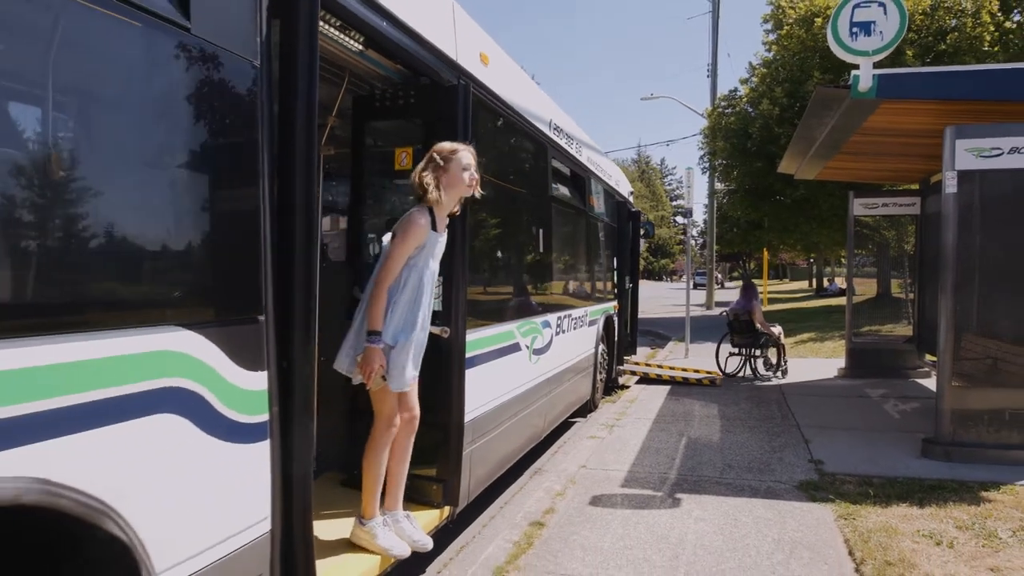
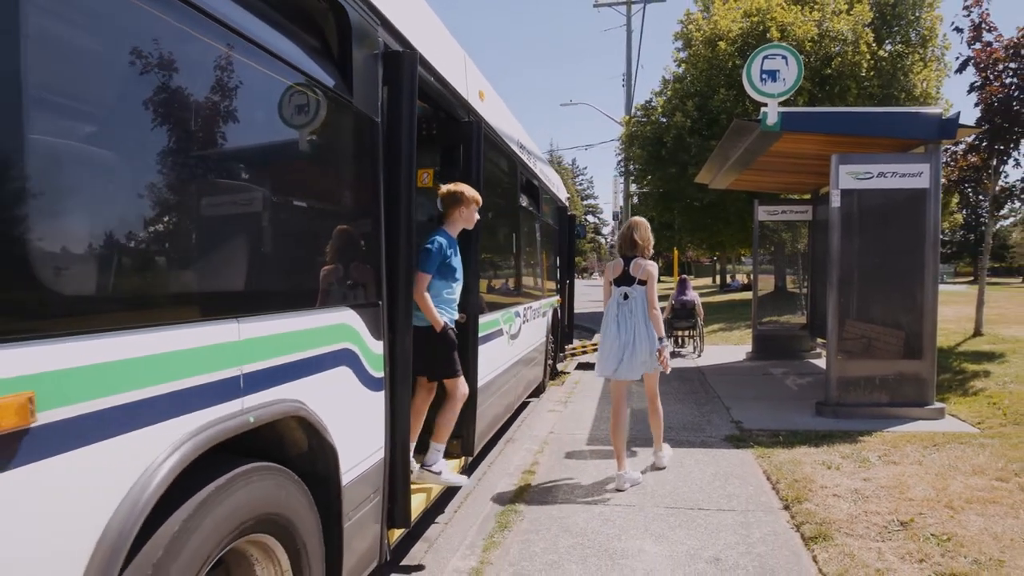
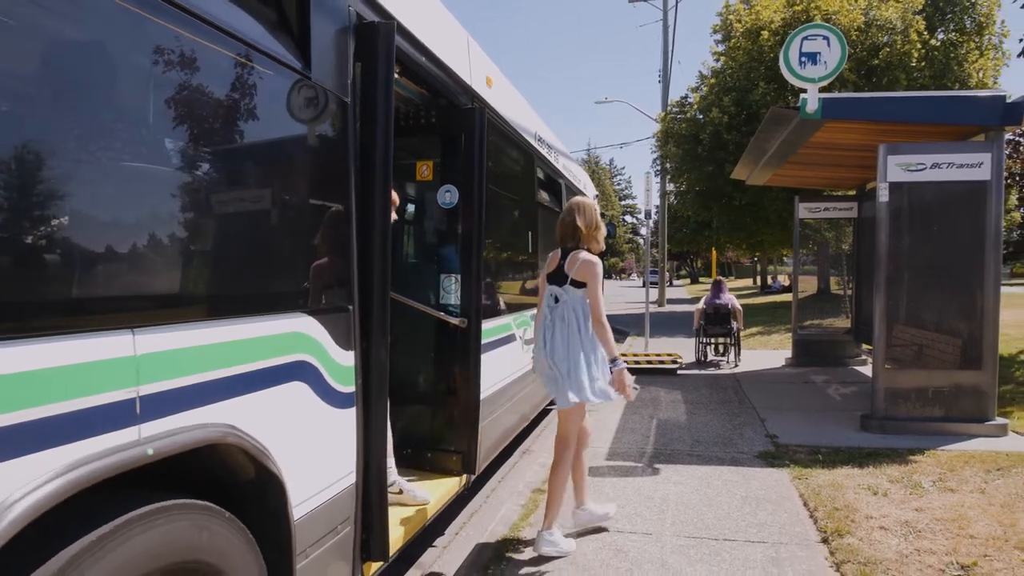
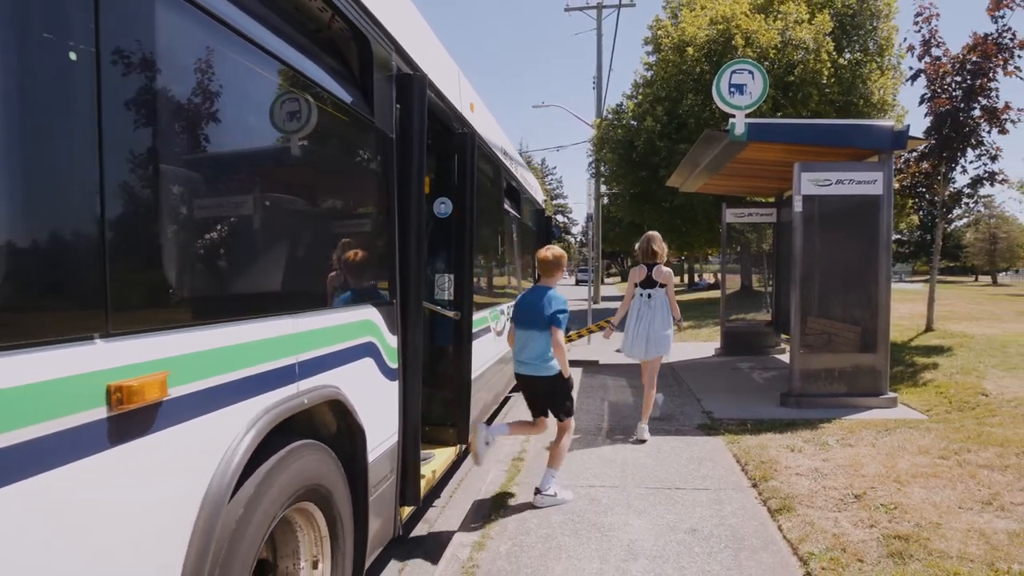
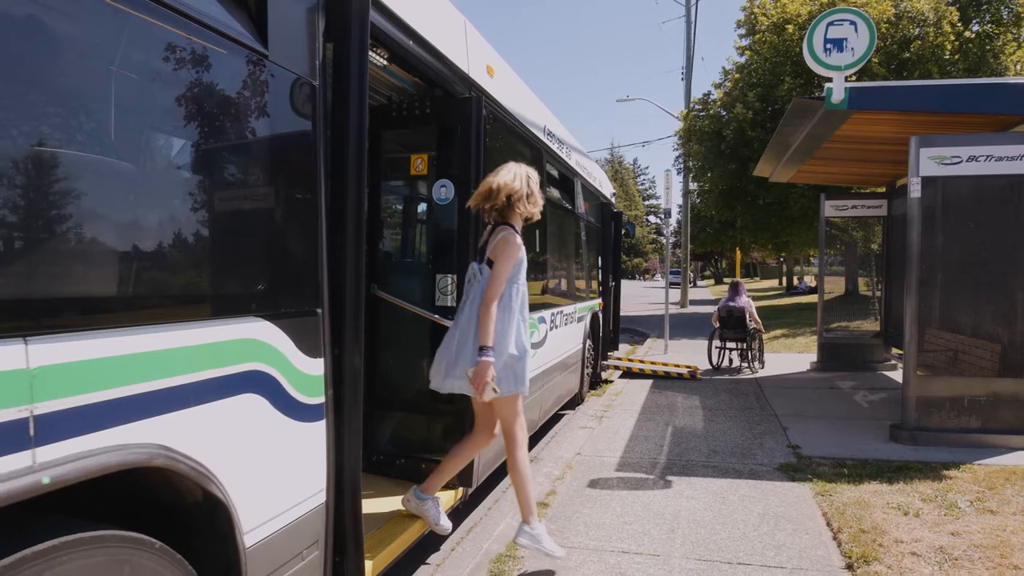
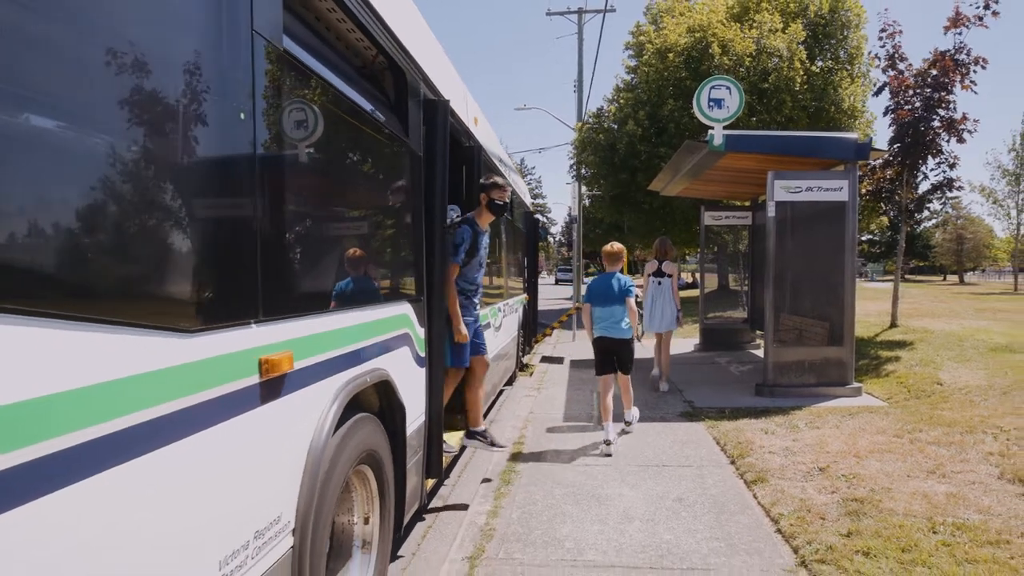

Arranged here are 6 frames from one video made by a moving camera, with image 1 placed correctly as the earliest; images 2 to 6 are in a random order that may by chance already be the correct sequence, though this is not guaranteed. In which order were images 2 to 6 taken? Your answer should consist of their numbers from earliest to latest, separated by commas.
5, 3, 2, 4, 6
